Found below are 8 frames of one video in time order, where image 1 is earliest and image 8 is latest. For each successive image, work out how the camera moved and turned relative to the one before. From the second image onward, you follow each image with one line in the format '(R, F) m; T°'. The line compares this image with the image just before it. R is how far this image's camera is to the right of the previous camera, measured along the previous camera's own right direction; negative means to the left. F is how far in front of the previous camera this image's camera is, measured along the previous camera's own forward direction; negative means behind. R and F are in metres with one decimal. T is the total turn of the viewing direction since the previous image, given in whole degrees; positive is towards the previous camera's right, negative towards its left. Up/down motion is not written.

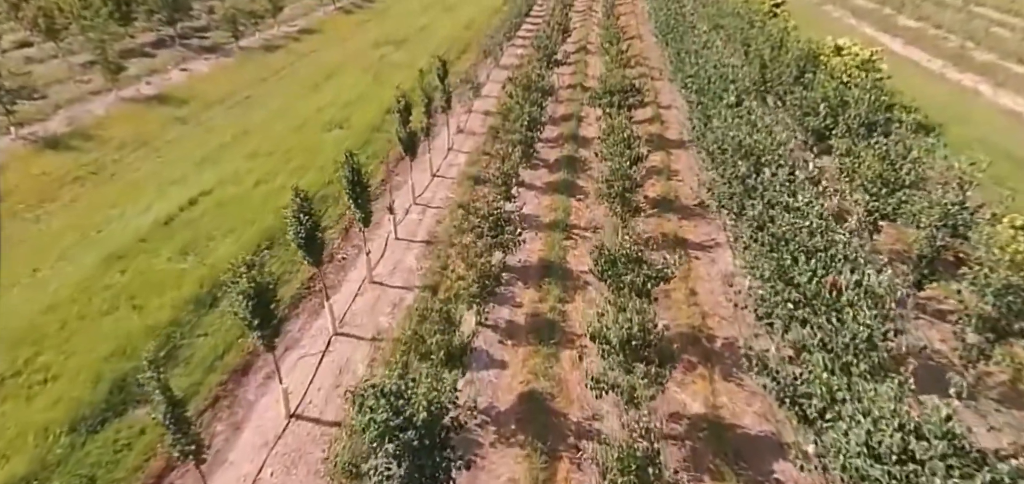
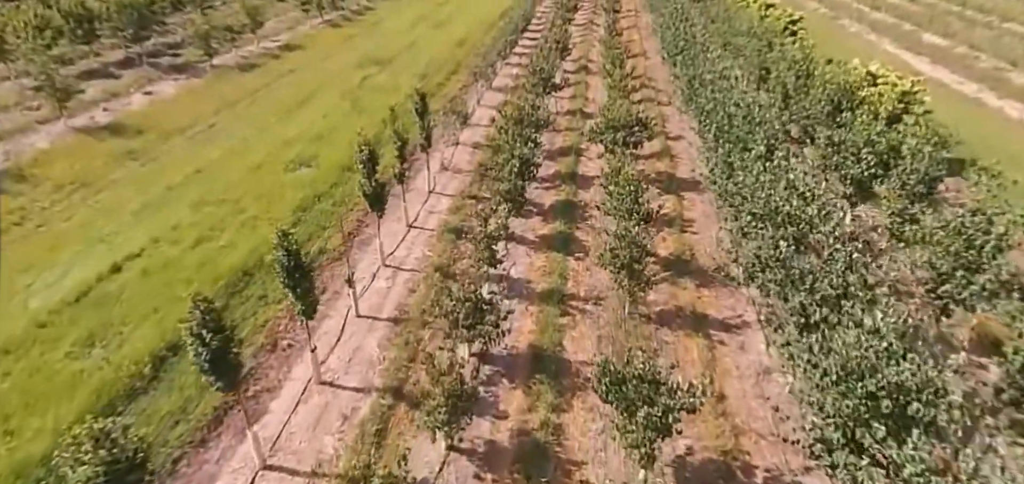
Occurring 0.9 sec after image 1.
(+0.6, +4.7) m; 0°
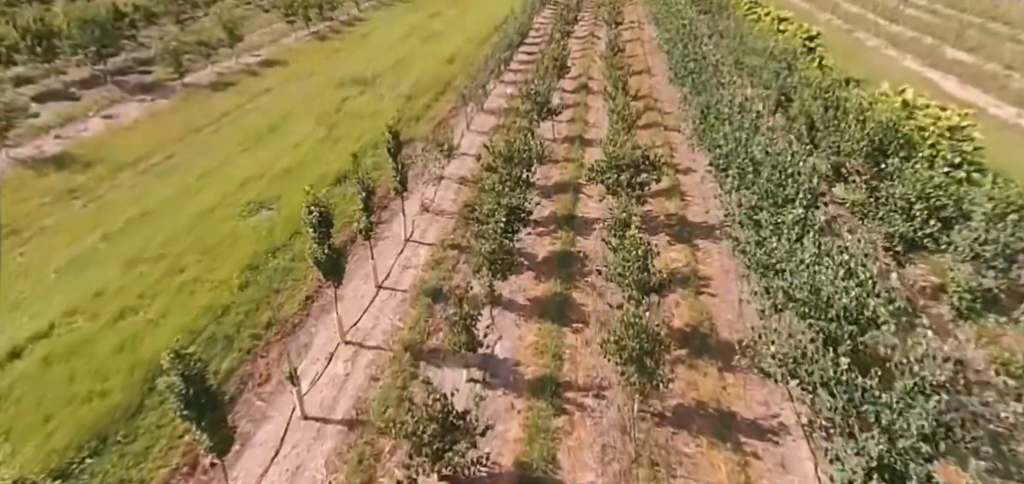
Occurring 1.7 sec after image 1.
(+0.5, +4.3) m; 0°
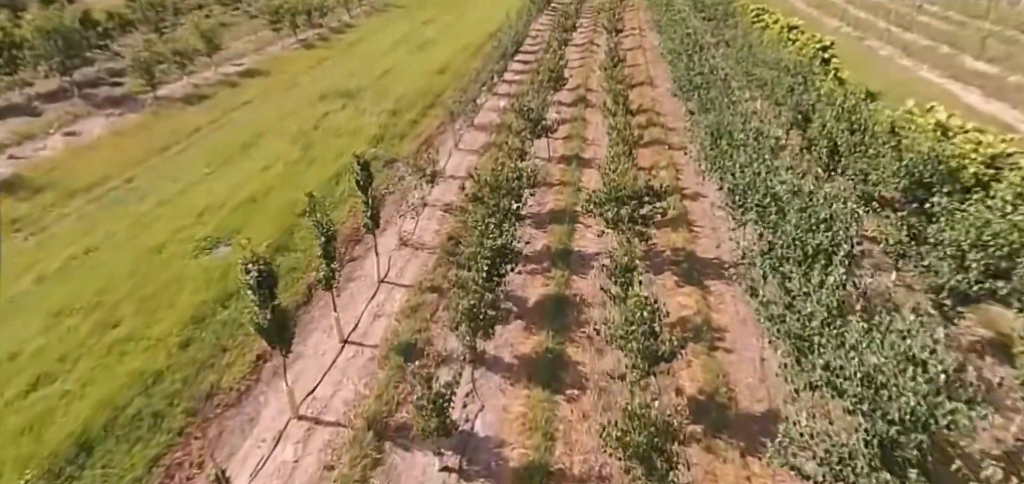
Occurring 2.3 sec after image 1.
(+0.5, +3.3) m; 0°
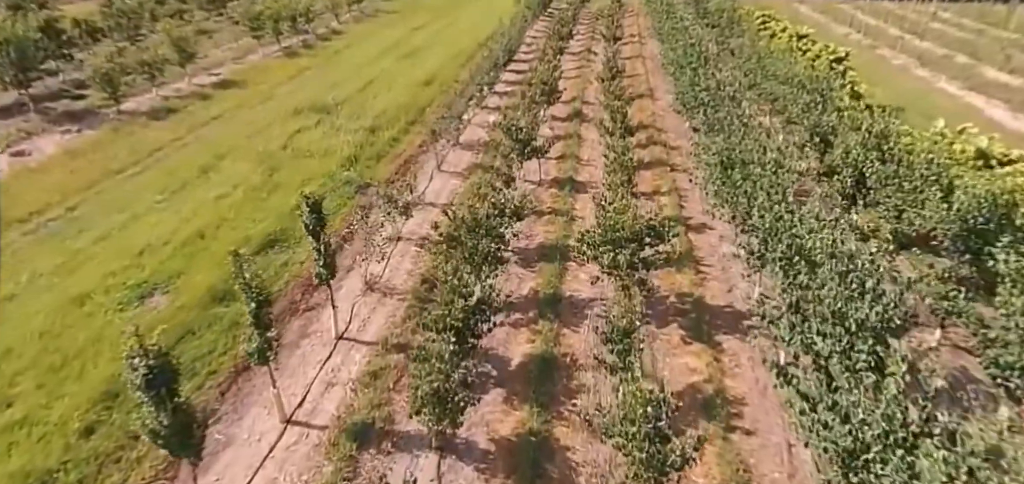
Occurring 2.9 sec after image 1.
(+0.7, +3.6) m; 0°
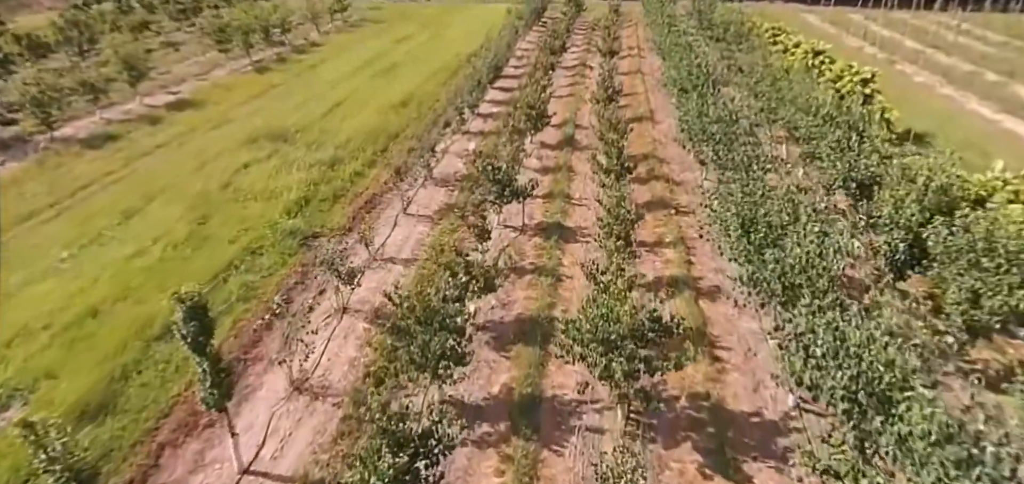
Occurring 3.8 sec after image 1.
(+1.0, +5.4) m; 0°
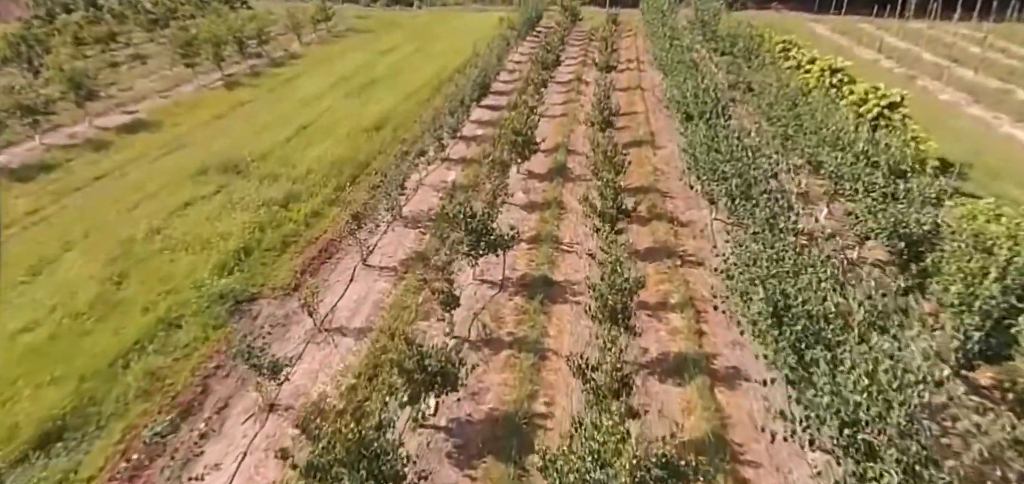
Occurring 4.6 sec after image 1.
(+0.9, +4.7) m; 0°
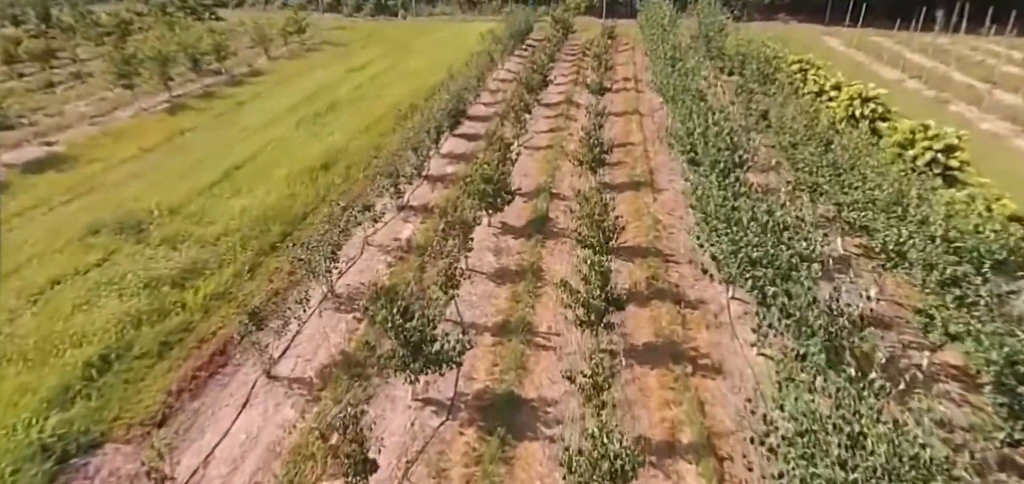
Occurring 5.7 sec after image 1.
(+1.4, +6.9) m; 0°
